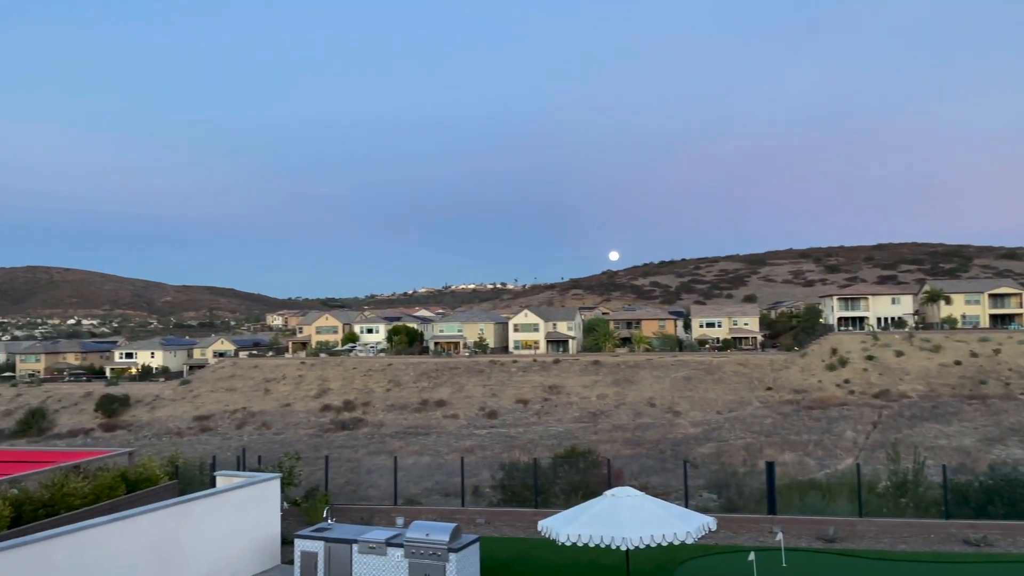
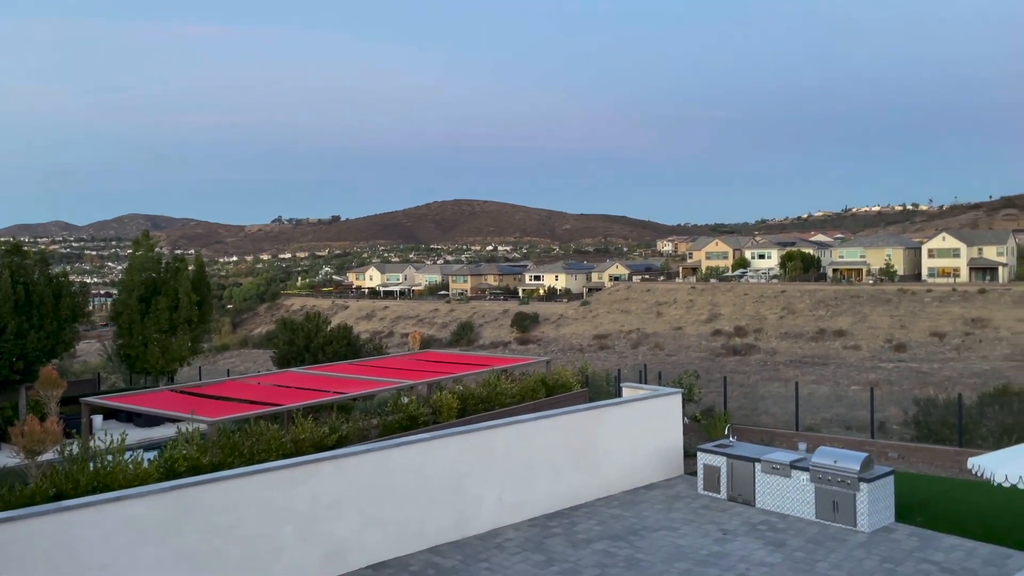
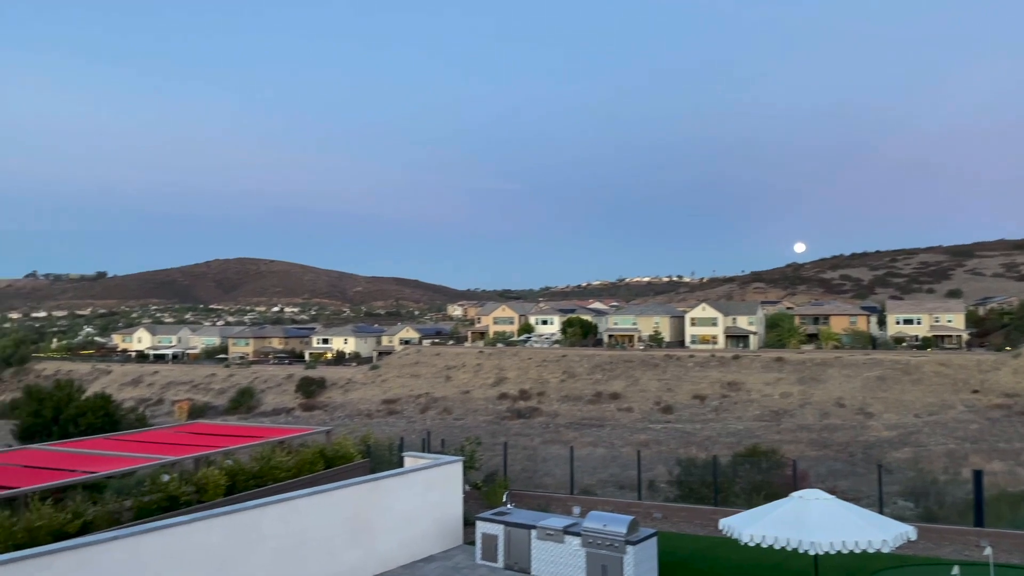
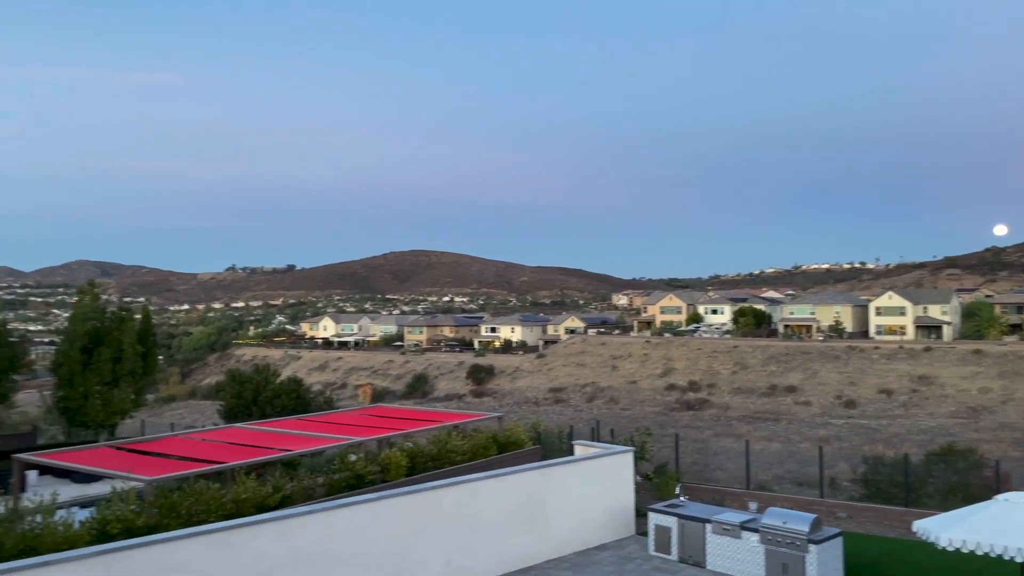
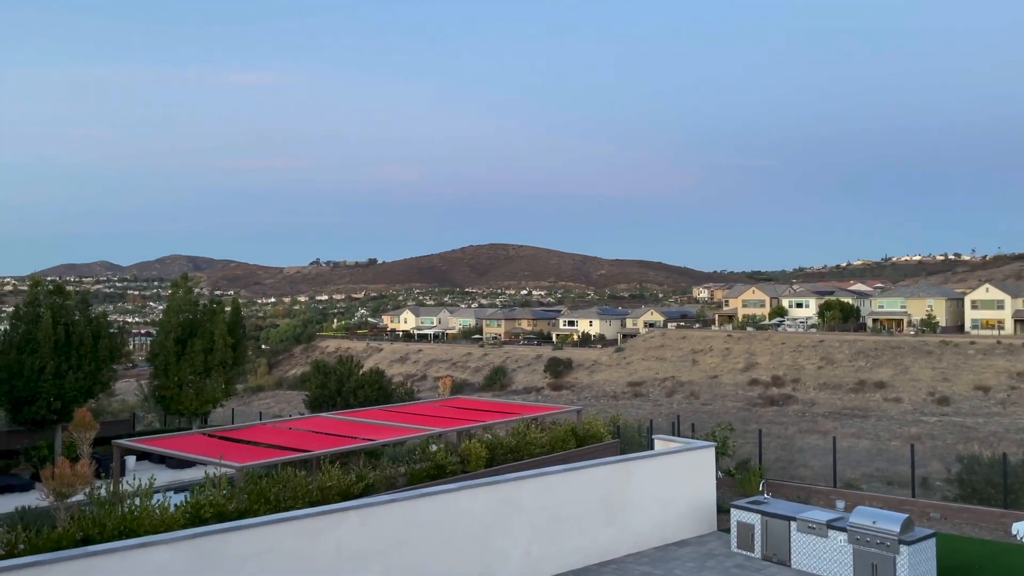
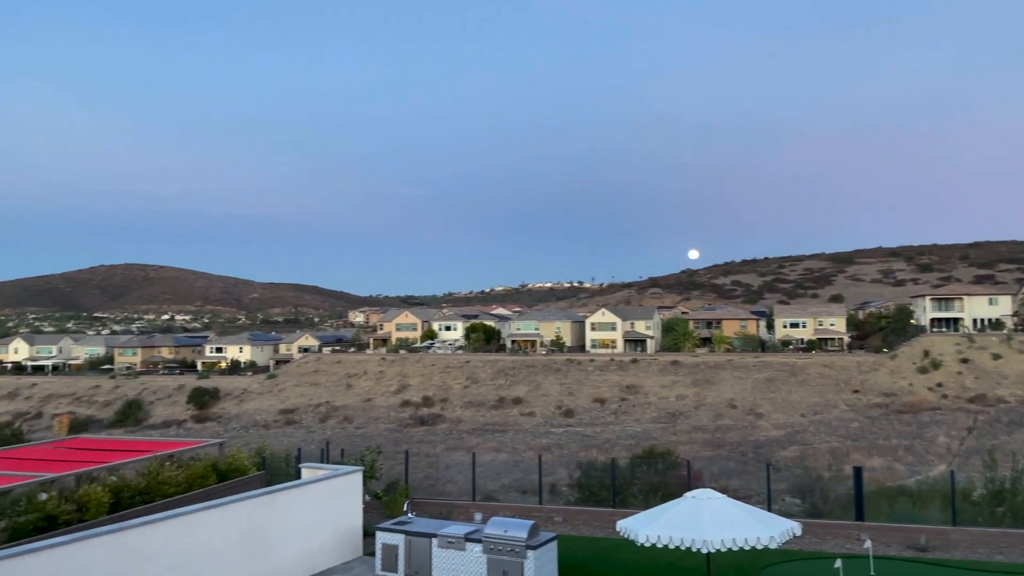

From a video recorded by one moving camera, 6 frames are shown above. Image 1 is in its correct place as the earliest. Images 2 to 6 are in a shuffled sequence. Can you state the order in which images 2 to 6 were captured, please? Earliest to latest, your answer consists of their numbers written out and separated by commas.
6, 3, 4, 5, 2
